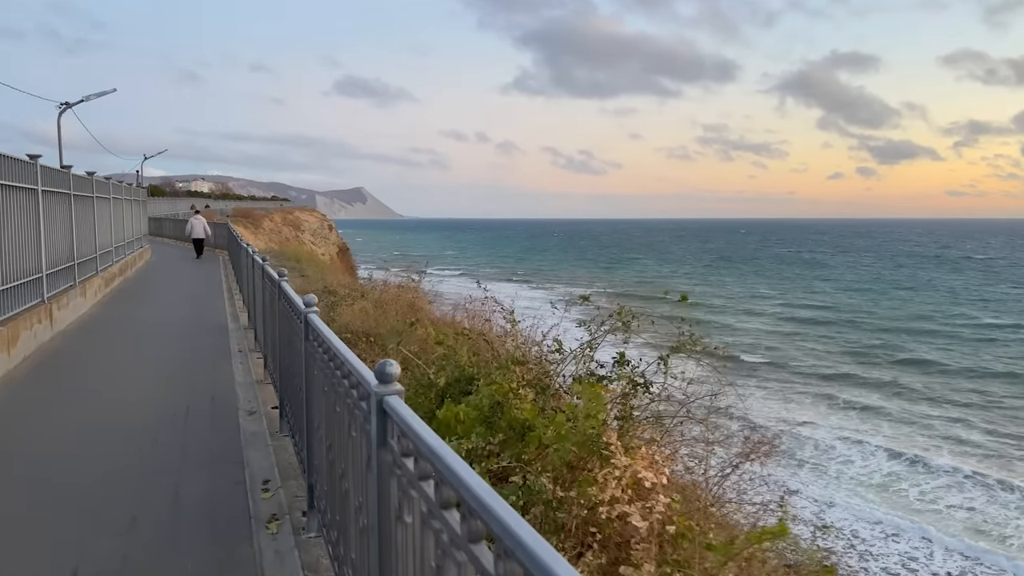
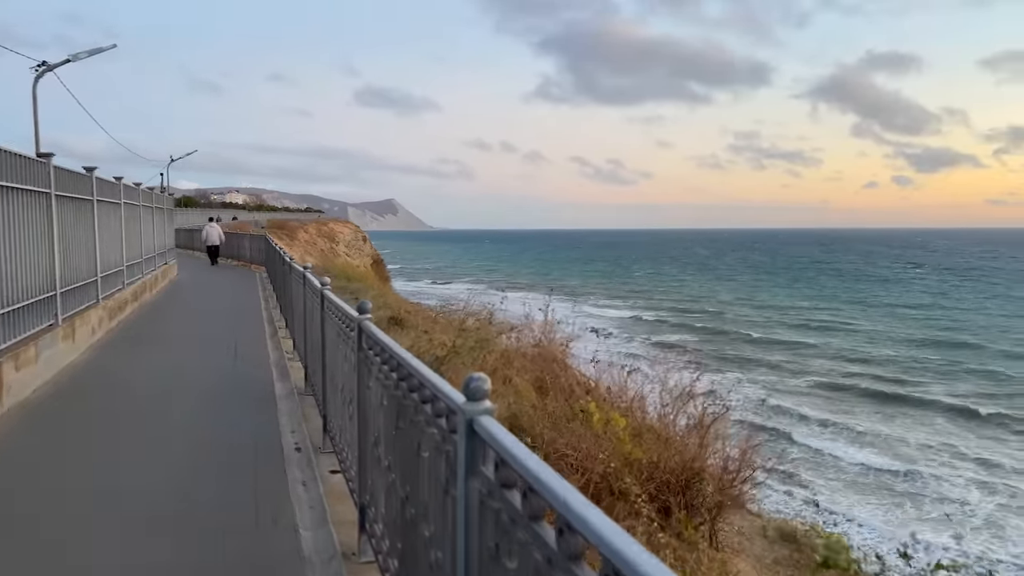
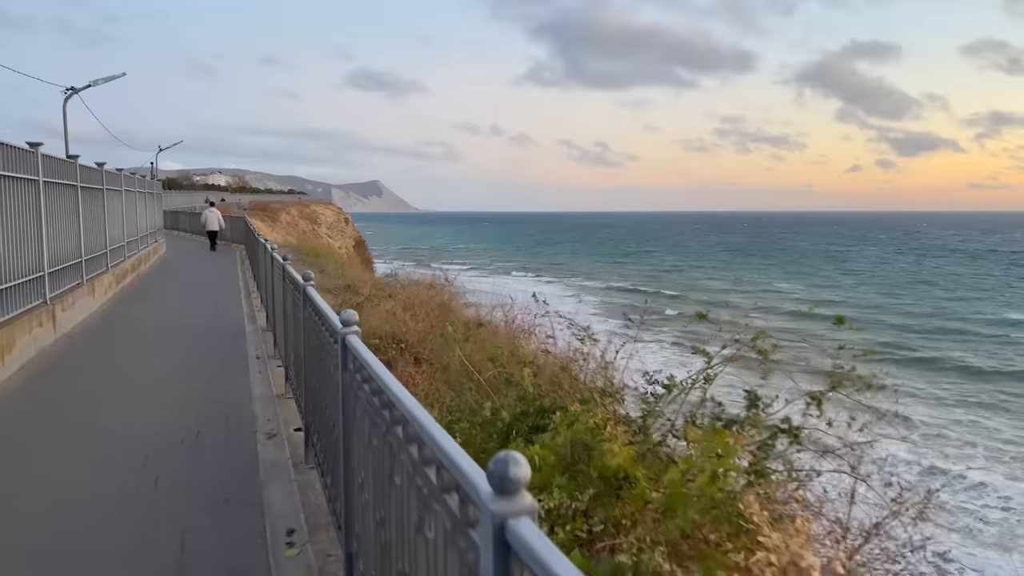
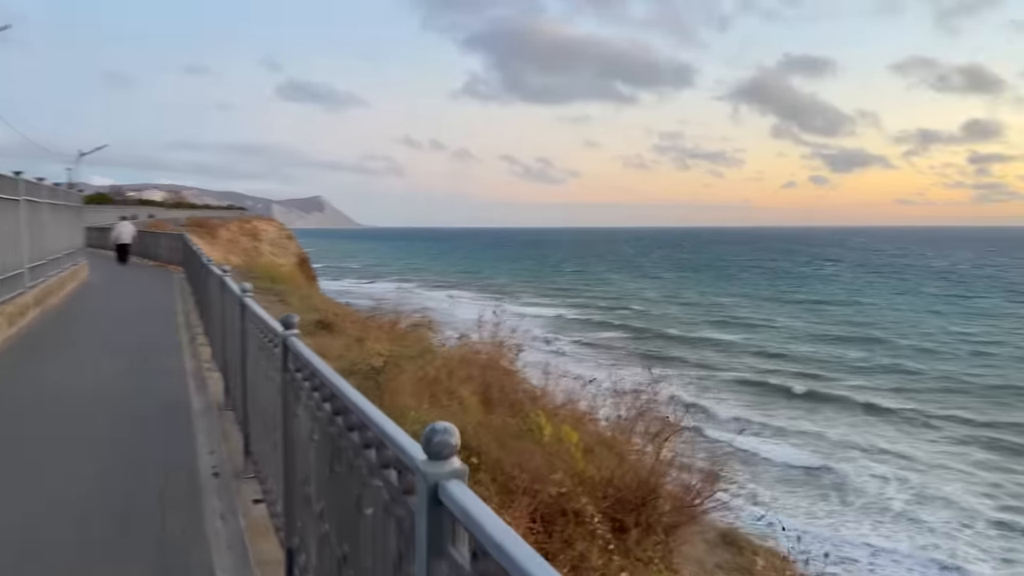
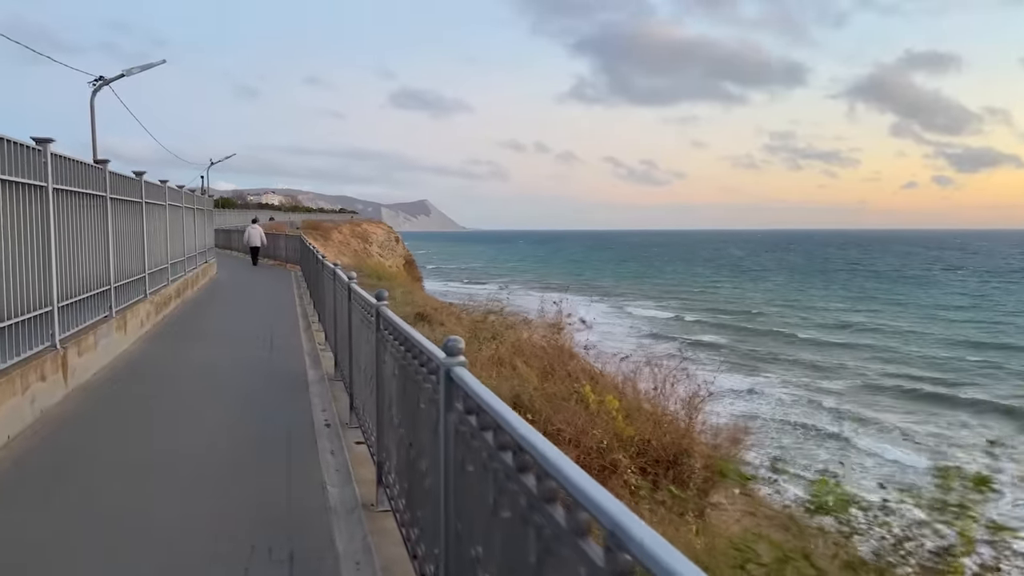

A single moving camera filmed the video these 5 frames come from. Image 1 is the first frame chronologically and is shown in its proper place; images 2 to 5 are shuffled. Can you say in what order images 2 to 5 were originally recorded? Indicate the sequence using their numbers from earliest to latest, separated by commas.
3, 5, 2, 4
